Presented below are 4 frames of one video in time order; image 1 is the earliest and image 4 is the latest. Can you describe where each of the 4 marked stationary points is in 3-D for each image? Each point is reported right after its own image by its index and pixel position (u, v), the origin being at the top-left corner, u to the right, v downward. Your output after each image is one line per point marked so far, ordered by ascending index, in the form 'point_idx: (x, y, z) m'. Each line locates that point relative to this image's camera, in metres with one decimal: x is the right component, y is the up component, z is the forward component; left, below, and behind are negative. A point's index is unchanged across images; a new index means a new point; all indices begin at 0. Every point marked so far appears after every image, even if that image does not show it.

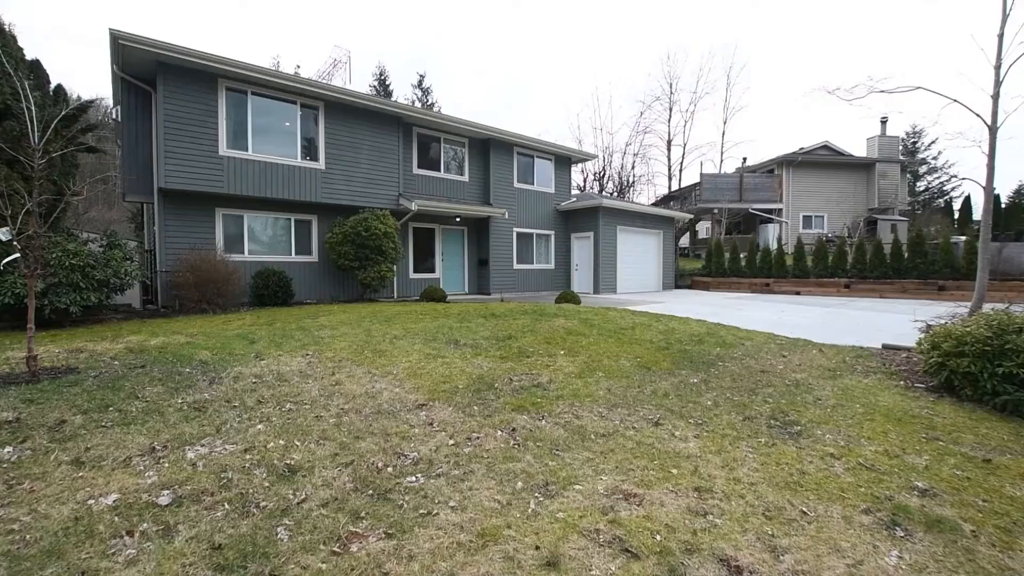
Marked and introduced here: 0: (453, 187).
0: (-1.7, +2.9, +13.2) m
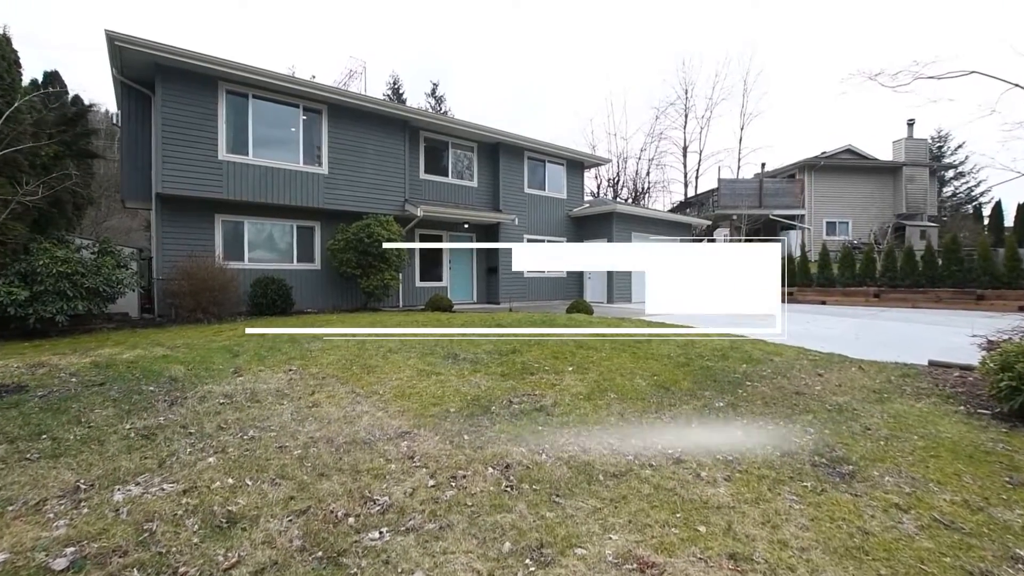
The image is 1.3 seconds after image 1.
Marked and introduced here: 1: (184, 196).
0: (-1.4, +2.6, +12.8) m
1: (-6.1, +1.7, +8.7) m
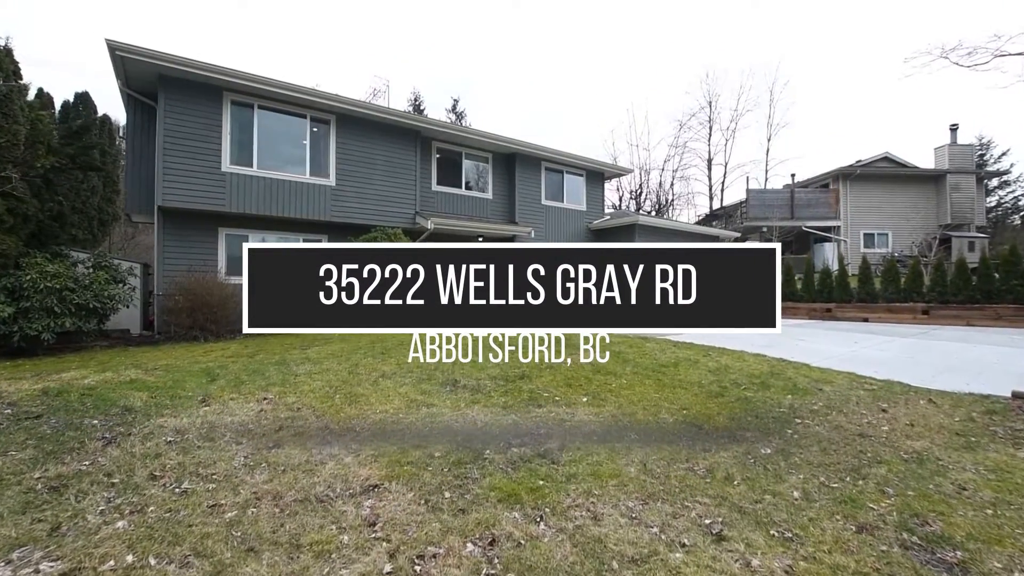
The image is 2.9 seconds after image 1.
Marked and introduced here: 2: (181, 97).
0: (-1.0, +2.2, +12.3) m
1: (-5.9, +1.4, +8.4) m
2: (-5.9, +3.4, +8.3) m
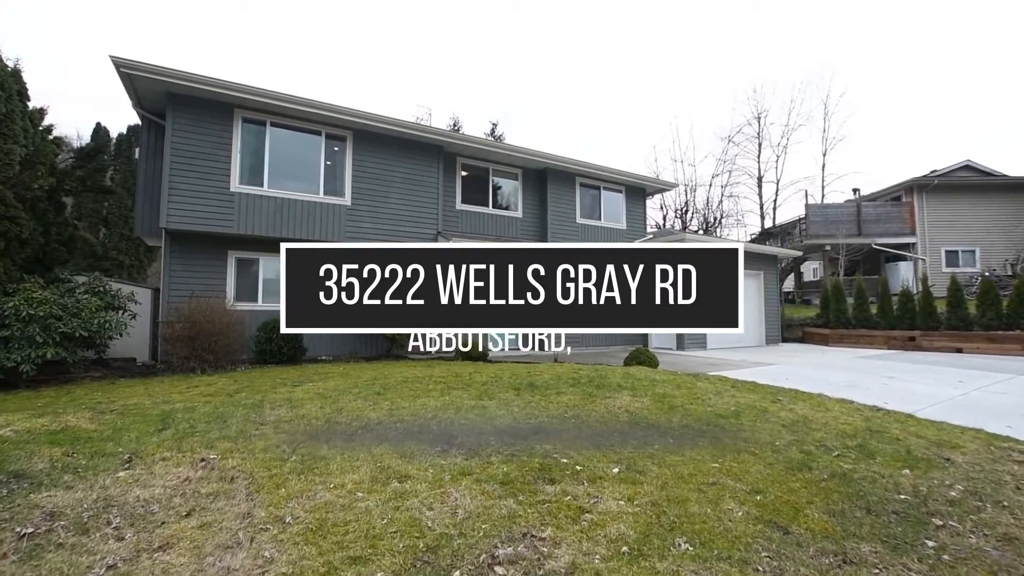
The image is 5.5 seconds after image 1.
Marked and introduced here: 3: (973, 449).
0: (-0.2, +1.6, +11.4) m
1: (-5.5, +1.0, +8.0) m
2: (-5.5, +3.0, +7.9) m
3: (+3.7, -1.3, +3.7) m
